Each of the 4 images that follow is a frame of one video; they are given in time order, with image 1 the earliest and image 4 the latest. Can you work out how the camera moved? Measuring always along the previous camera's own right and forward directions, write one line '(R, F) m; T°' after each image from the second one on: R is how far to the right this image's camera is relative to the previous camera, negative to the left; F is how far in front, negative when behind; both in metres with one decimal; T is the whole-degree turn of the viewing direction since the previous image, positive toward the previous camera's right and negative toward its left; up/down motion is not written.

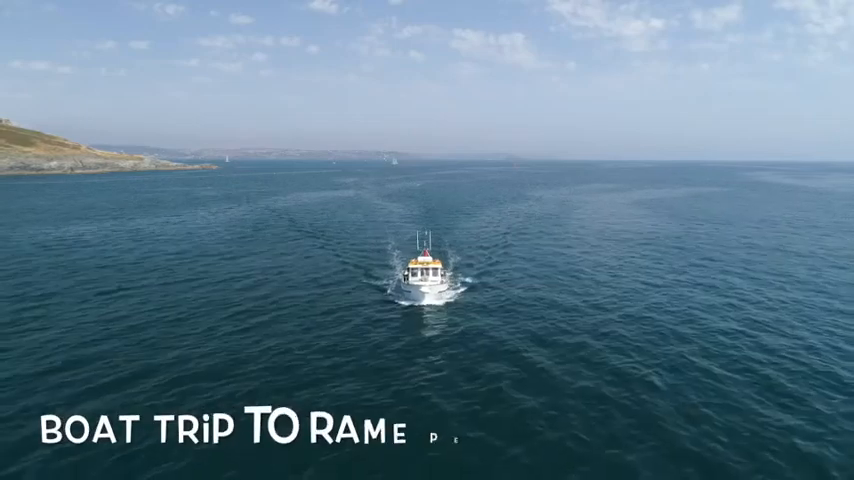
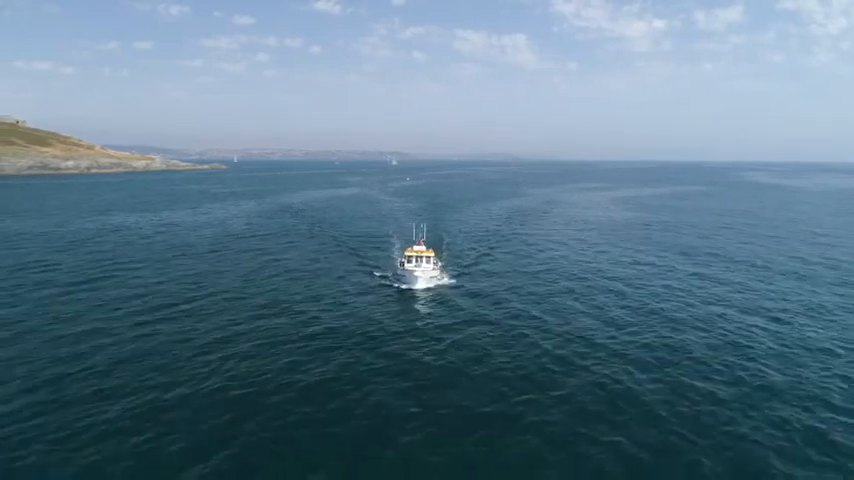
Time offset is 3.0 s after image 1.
(+0.2, -1.3) m; 0°
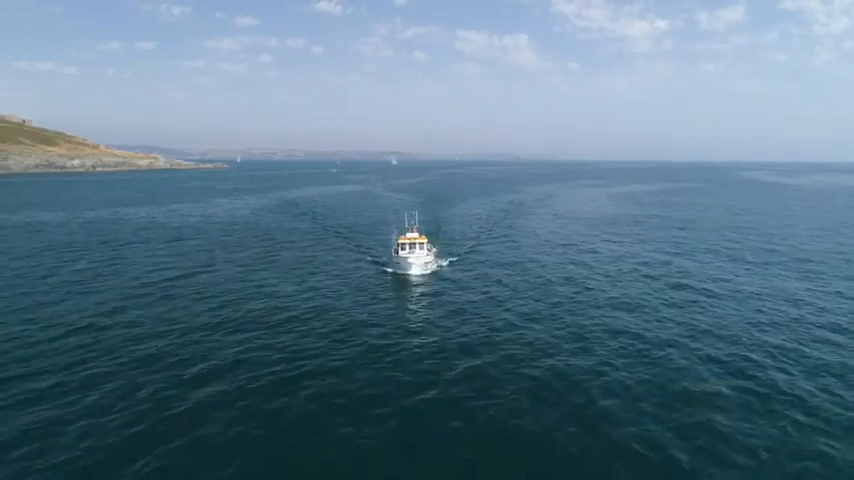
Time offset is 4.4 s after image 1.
(0.0, -0.4) m; 0°
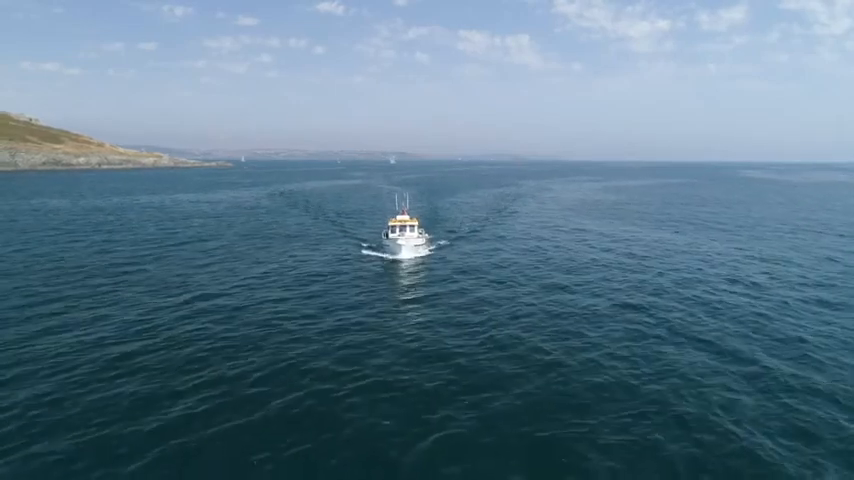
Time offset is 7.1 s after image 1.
(-0.3, +0.2) m; 0°
